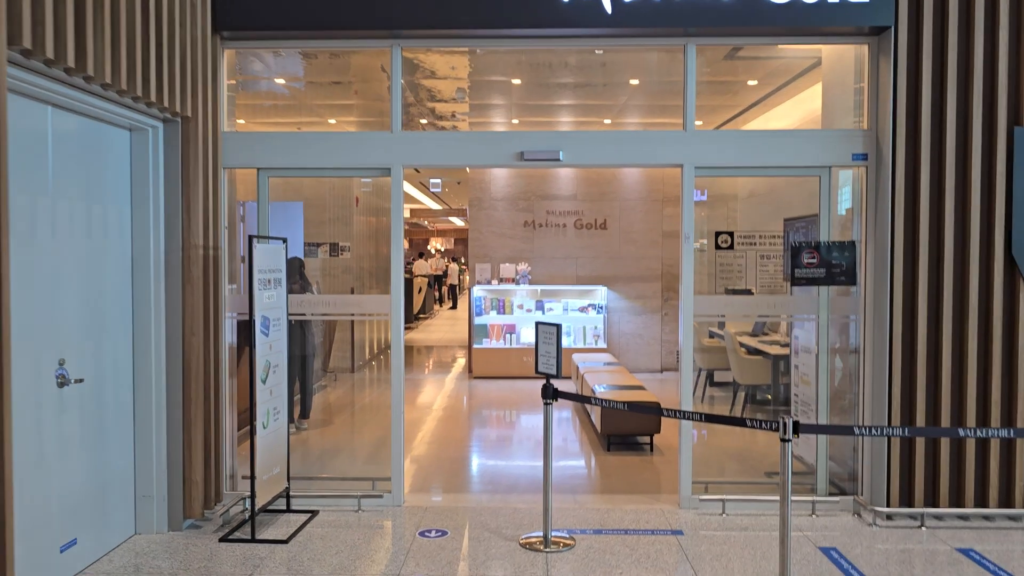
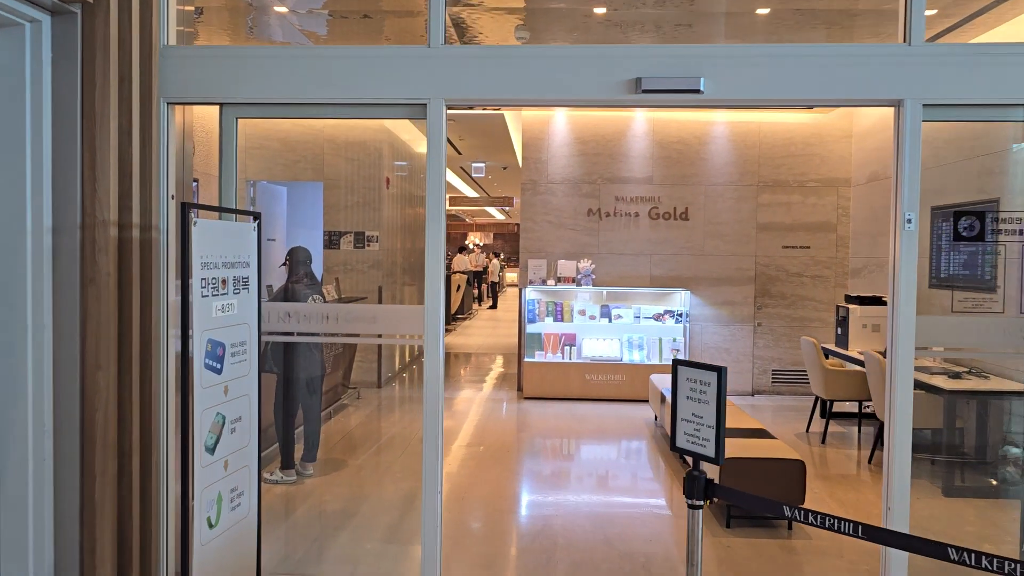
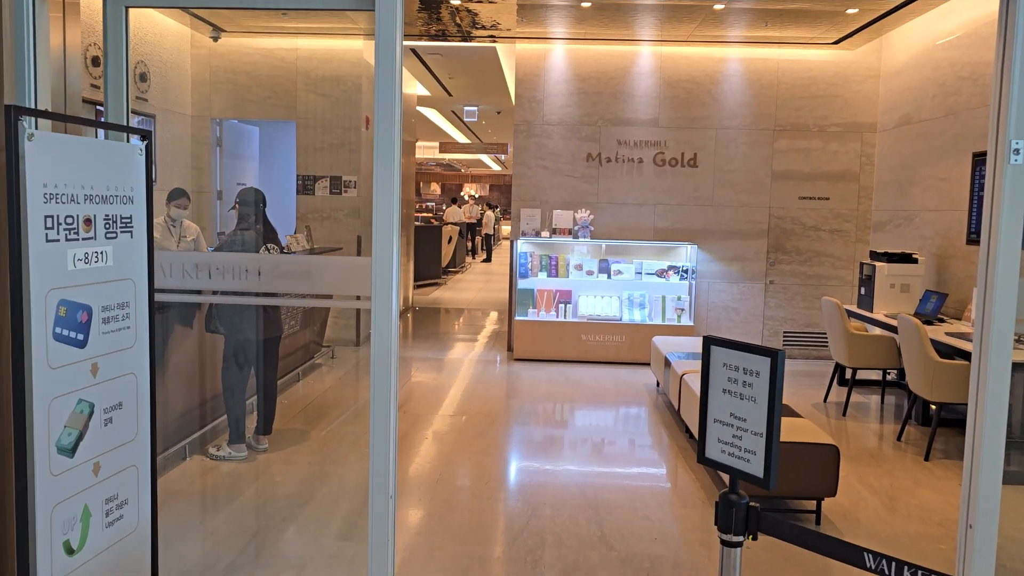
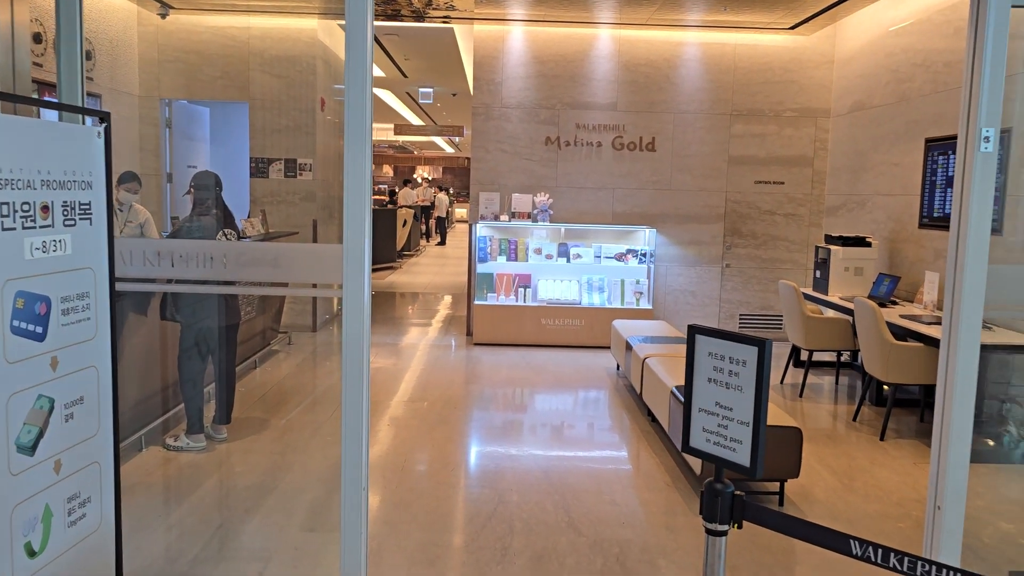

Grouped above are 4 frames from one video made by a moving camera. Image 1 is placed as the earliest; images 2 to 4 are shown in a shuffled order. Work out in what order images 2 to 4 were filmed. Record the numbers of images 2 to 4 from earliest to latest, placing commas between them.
2, 3, 4
